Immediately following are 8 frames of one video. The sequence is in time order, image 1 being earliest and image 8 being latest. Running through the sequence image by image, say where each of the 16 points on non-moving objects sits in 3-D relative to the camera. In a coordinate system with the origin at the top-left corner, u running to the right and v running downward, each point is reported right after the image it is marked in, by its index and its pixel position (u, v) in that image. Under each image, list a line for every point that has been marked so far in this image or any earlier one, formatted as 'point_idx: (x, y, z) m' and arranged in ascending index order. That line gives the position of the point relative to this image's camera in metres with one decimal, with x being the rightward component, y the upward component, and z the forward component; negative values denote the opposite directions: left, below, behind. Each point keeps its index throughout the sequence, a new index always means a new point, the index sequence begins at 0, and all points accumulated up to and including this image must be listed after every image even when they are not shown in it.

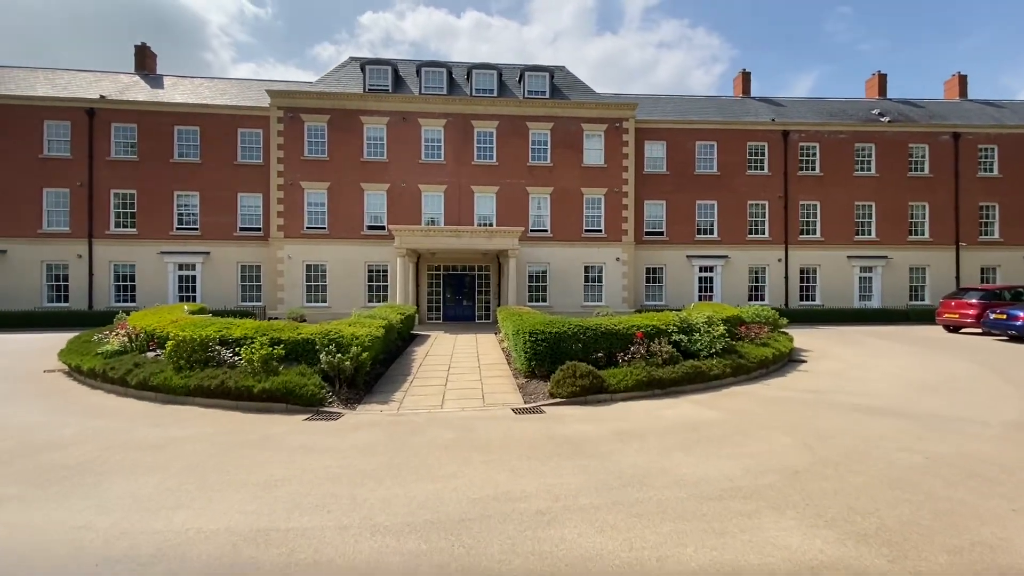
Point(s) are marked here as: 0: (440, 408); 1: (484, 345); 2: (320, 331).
0: (-1.2, -2.1, +8.1) m
1: (-1.0, -1.8, +15.3) m
2: (-3.8, -0.9, +9.2) m
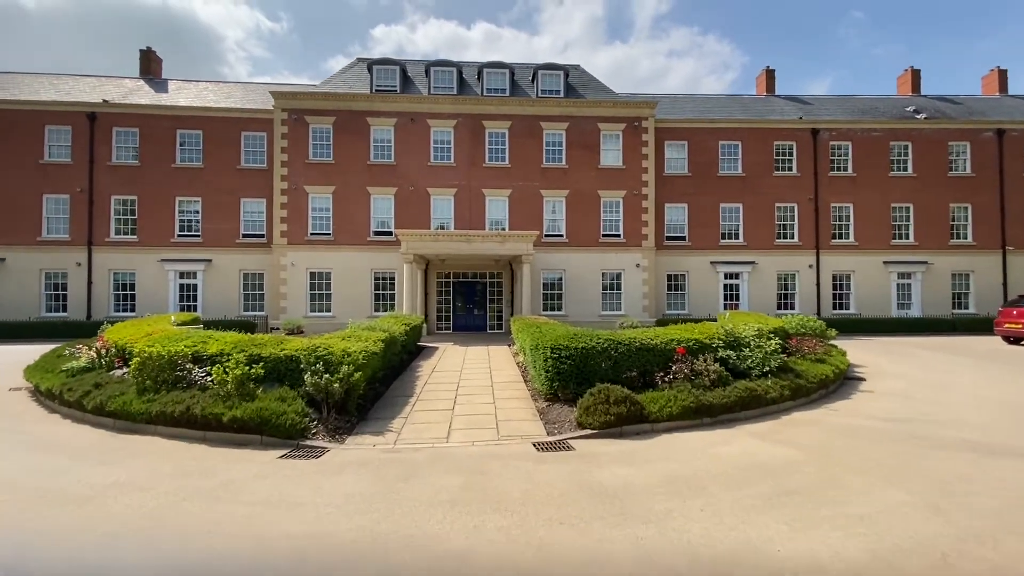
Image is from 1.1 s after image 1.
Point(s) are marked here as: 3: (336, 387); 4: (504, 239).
0: (-1.0, -2.2, +6.7) m
1: (-0.5, -2.1, +13.9) m
2: (-3.5, -1.0, +7.9) m
3: (-2.7, -1.5, +7.3) m
4: (-0.3, +2.1, +19.5) m
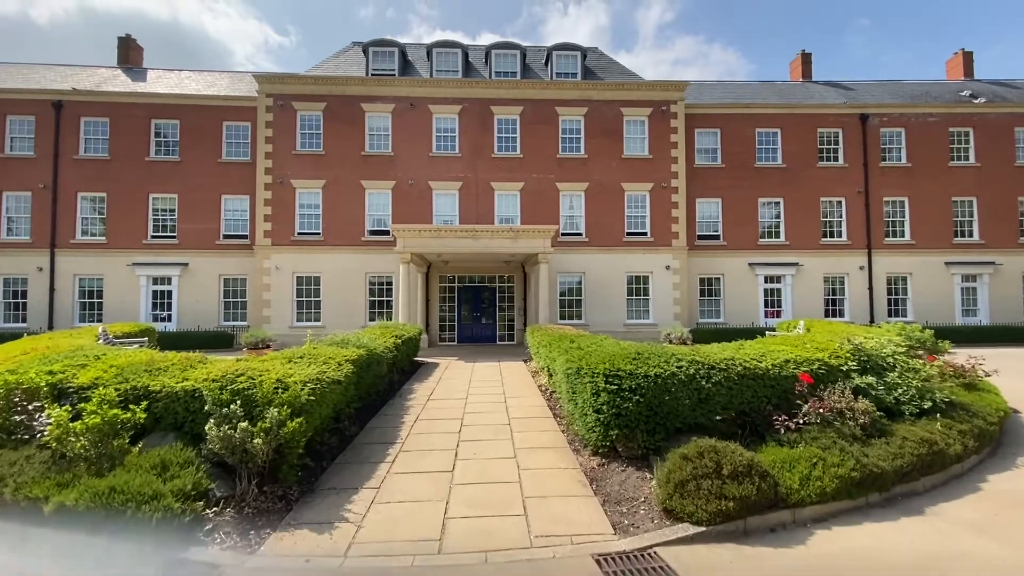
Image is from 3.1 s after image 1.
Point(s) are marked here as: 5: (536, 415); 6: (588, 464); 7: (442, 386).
0: (-0.6, -2.1, +3.8) m
1: (-0.1, -2.1, +10.9) m
2: (-3.1, -0.9, +5.1) m
3: (-2.4, -1.4, +4.4) m
4: (+0.2, +1.9, +16.7) m
5: (+0.4, -2.1, +7.6) m
6: (+0.9, -2.0, +5.4) m
7: (-1.6, -2.2, +10.6) m
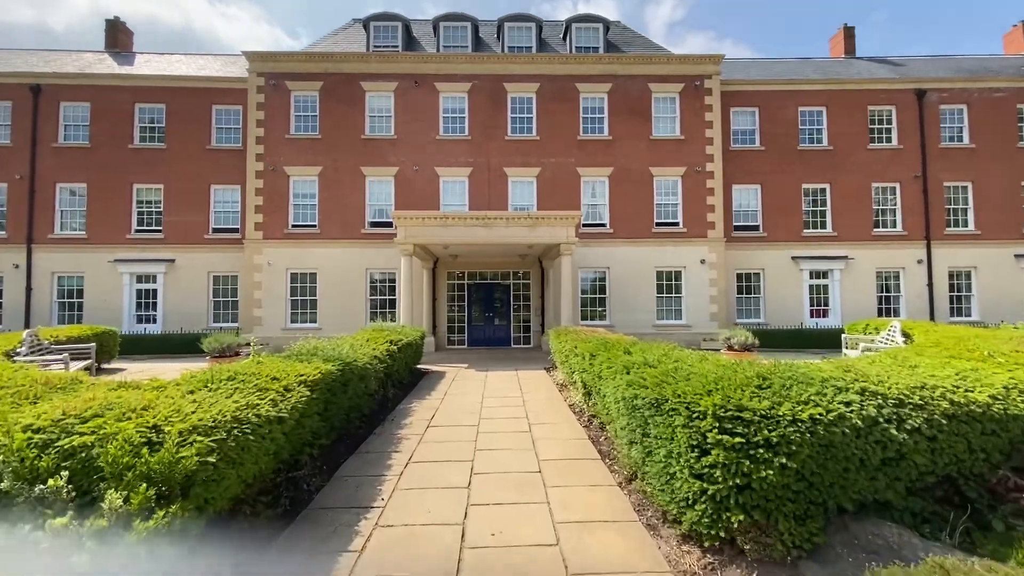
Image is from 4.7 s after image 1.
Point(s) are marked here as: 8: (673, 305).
0: (-0.3, -2.0, +1.7) m
1: (+0.3, -2.0, +8.8) m
2: (-2.8, -0.8, +3.0) m
3: (-2.1, -1.3, +2.3) m
4: (+0.7, +2.0, +14.5) m
5: (+0.7, -1.9, +5.4) m
6: (+1.2, -1.9, +3.2) m
7: (-1.1, -2.1, +8.4) m
8: (+6.6, -0.7, +19.2) m
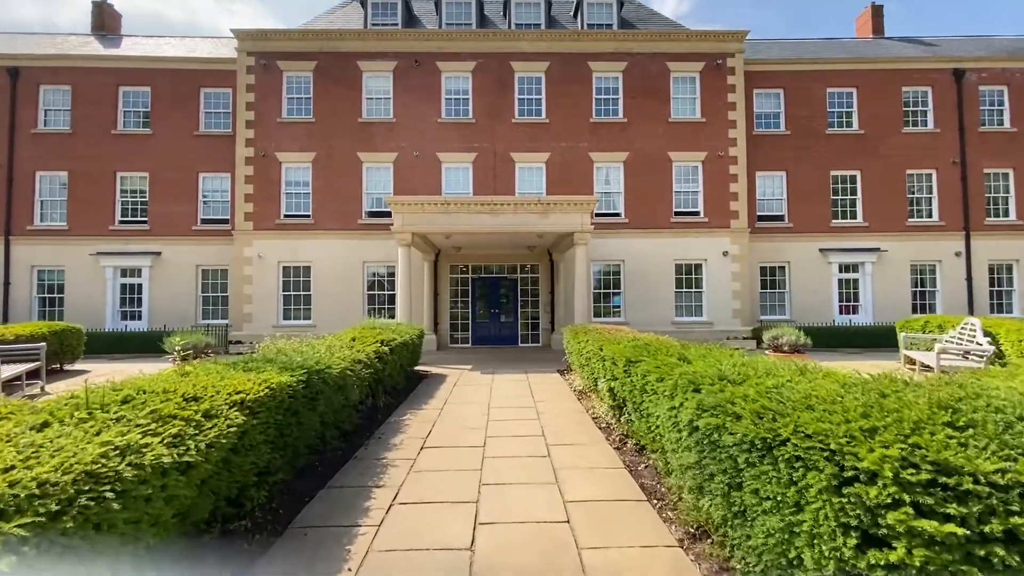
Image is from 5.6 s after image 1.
0: (-0.2, -1.9, +0.4) m
1: (+0.5, -1.9, +7.5) m
2: (-2.7, -0.7, +1.7) m
3: (-2.0, -1.2, +1.0) m
4: (+1.0, +2.2, +13.2) m
5: (+0.9, -1.8, +4.1) m
6: (+1.3, -1.8, +1.9) m
7: (-1.0, -1.9, +7.2) m
8: (+6.9, -0.5, +17.8) m
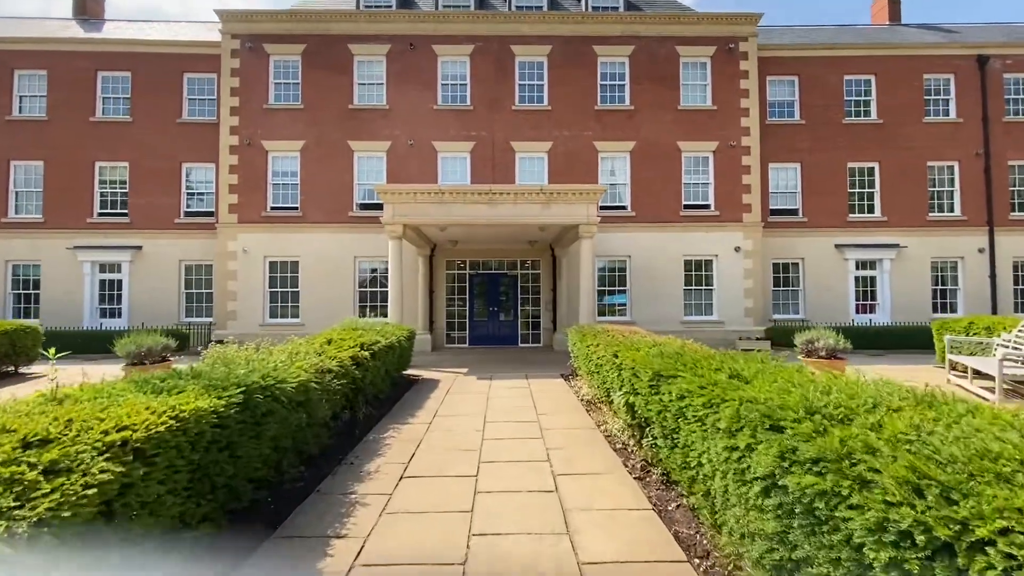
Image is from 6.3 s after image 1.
0: (-0.2, -1.9, -0.6) m
1: (+0.5, -1.8, +6.5) m
2: (-2.7, -0.7, +0.8) m
3: (-2.0, -1.2, +0.1) m
4: (+1.0, +2.3, +12.2) m
5: (+0.9, -1.8, +3.2) m
6: (+1.3, -1.7, +0.9) m
7: (-1.0, -1.9, +6.2) m
8: (+6.9, -0.4, +16.9) m
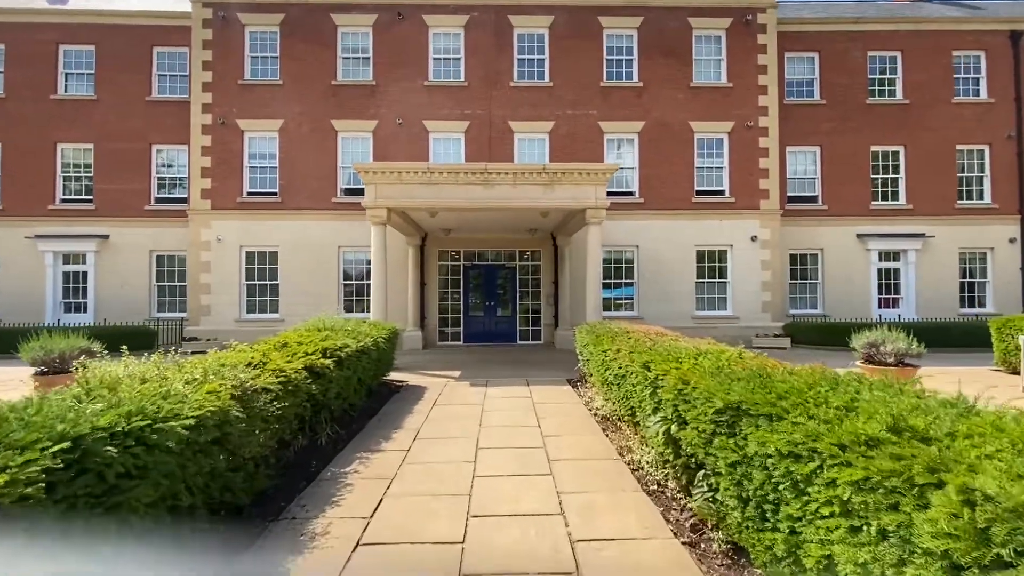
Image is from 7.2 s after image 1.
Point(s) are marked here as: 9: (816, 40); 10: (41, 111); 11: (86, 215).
0: (-0.2, -1.9, -1.8) m
1: (+0.5, -1.7, +5.3) m
2: (-2.7, -0.7, -0.5) m
3: (-2.0, -1.2, -1.2) m
4: (+0.9, +2.5, +10.9) m
5: (+0.9, -1.7, +1.9) m
6: (+1.3, -1.7, -0.3) m
7: (-1.0, -1.8, +4.9) m
8: (+6.8, -0.1, +15.6) m
9: (+11.3, +9.2, +17.4) m
10: (-16.8, +6.3, +16.8) m
11: (-15.1, +2.6, +16.6) m
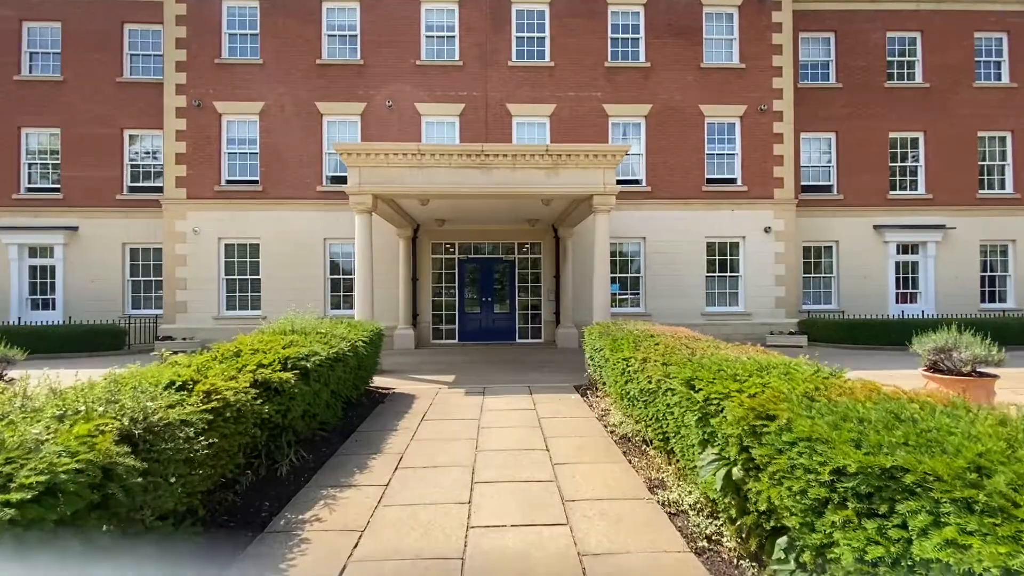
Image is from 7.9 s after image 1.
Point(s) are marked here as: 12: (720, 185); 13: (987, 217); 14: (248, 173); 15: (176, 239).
0: (-0.1, -1.9, -2.8) m
1: (+0.5, -1.7, +4.3) m
2: (-2.6, -0.7, -1.5) m
3: (-1.9, -1.2, -2.2) m
4: (+0.9, +2.6, +9.9) m
5: (+0.9, -1.7, +1.0) m
6: (+1.4, -1.7, -1.3) m
7: (-0.9, -1.7, +4.0) m
8: (+6.7, +0.1, +14.7) m
9: (+11.2, +9.4, +16.4) m
10: (-16.9, +6.4, +15.6) m
11: (-15.1, +2.7, +15.5) m
12: (+6.5, +3.2, +14.8) m
13: (+16.5, +2.5, +16.3) m
14: (-8.2, +3.6, +14.7) m
15: (-10.3, +1.5, +14.4) m
